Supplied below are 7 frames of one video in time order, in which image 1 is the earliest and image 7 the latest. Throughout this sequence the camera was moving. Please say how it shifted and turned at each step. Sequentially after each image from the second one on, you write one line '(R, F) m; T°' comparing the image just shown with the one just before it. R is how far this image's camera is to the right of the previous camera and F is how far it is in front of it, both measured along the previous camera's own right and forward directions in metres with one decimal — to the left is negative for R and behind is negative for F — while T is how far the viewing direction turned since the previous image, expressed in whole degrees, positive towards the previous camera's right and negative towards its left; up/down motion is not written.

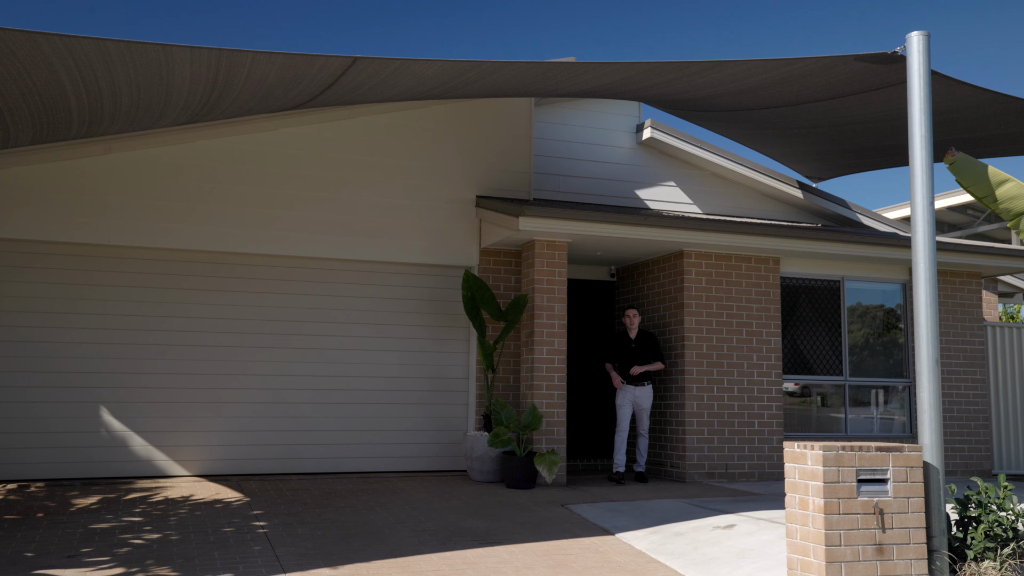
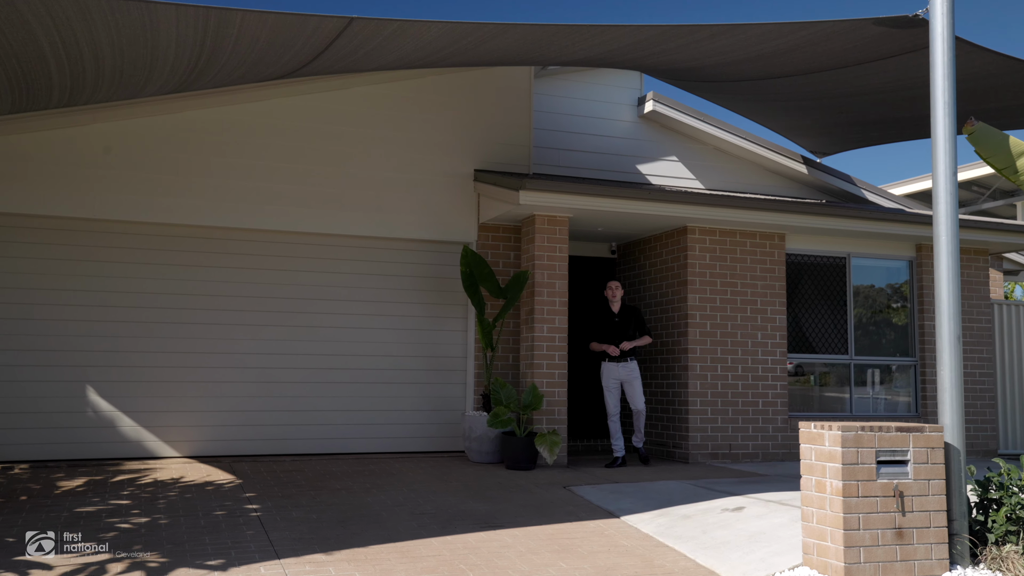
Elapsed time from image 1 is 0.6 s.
(-0.1, +0.3) m; 0°
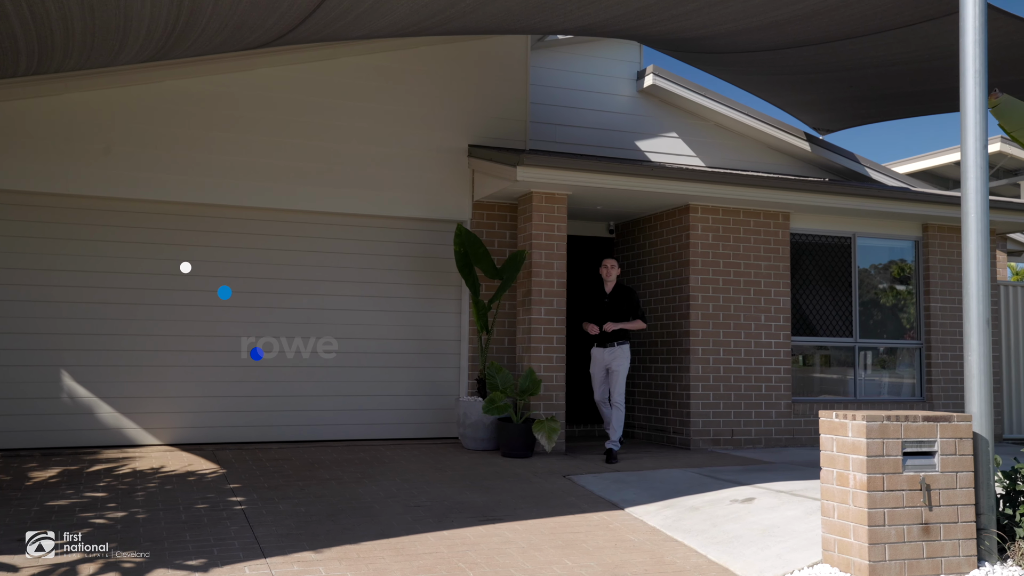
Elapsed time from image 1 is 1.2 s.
(-0.1, +0.4) m; +1°
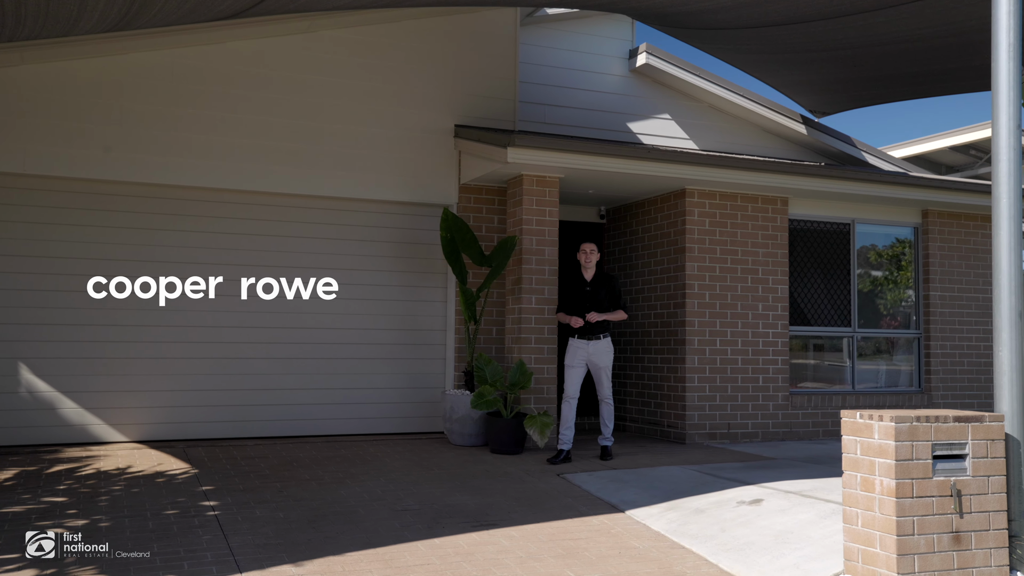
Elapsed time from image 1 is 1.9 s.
(-0.1, +0.4) m; +2°
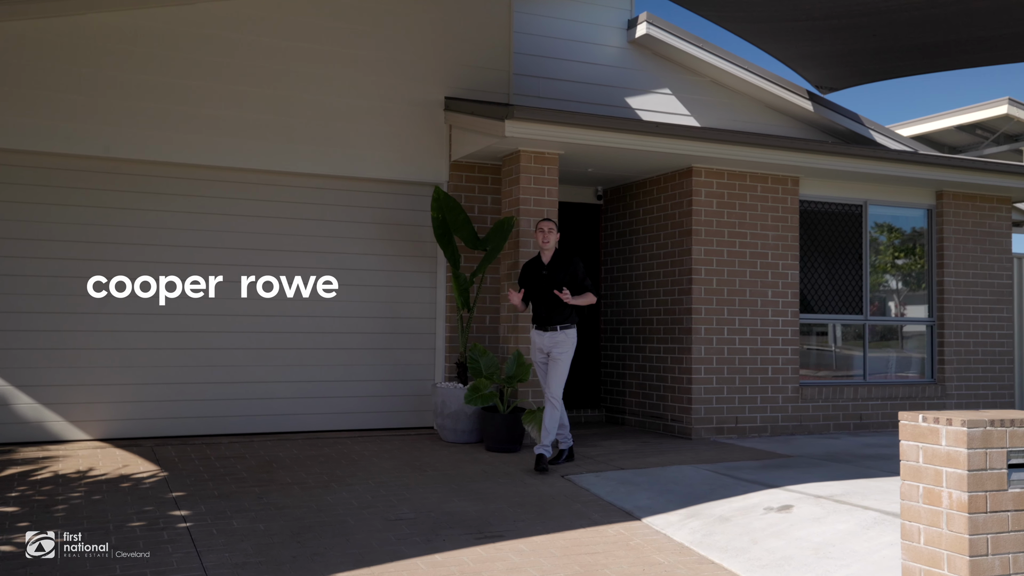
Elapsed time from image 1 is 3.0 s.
(-0.2, +0.6) m; +2°
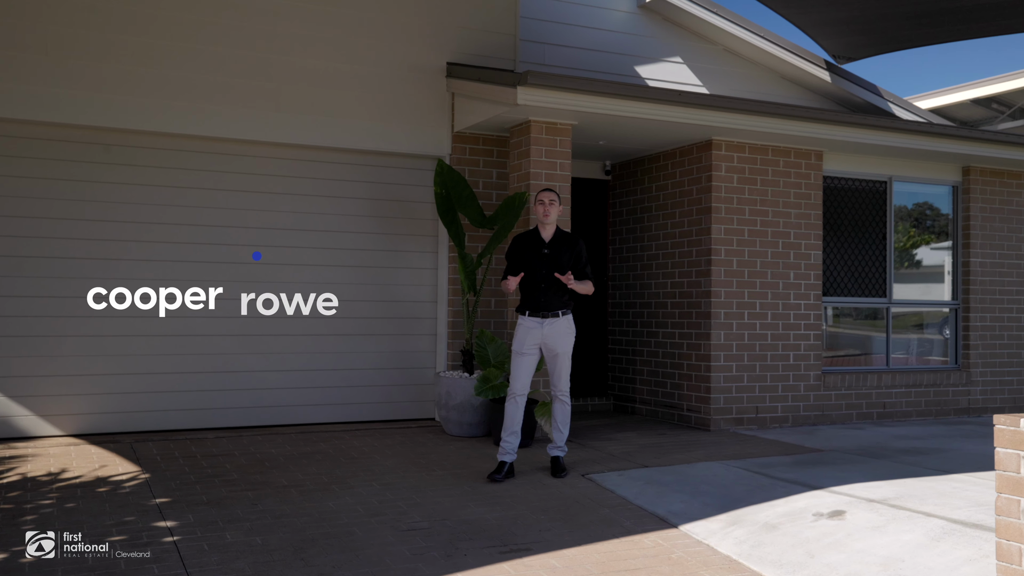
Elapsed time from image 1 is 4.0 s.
(-0.3, +0.6) m; +2°
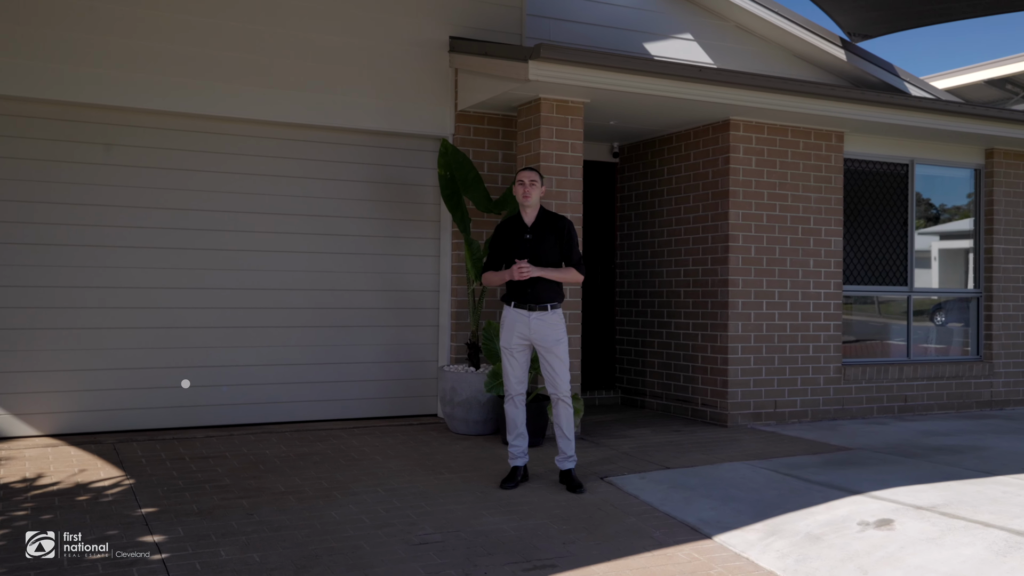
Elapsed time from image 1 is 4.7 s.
(-0.2, +0.4) m; +1°
